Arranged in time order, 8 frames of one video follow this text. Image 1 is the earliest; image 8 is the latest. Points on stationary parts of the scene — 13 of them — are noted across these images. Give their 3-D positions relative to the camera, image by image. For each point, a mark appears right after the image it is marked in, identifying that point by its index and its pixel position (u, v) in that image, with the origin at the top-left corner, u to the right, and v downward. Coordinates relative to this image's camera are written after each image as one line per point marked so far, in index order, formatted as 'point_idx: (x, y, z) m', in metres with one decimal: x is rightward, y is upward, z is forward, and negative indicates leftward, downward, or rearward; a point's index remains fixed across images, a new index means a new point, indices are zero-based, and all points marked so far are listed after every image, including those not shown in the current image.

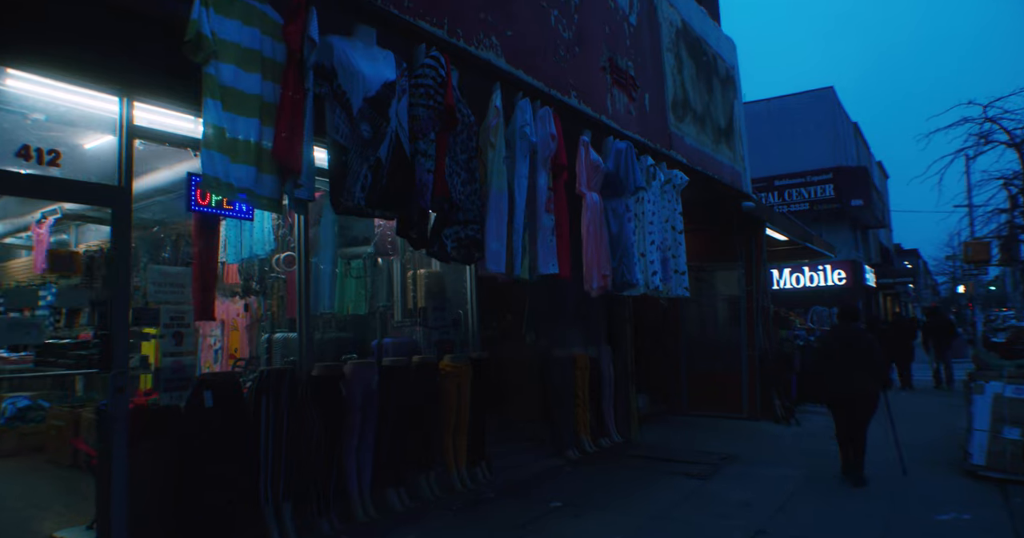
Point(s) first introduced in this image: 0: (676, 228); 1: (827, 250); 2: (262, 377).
0: (+1.4, +0.4, +5.8) m
1: (+6.6, +0.4, +14.2) m
2: (-1.7, -0.7, +4.6) m
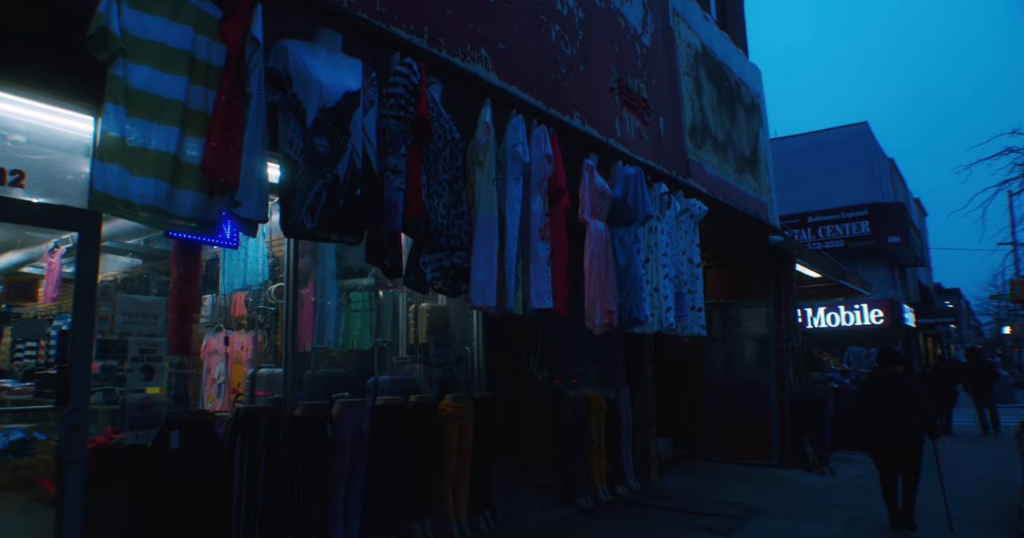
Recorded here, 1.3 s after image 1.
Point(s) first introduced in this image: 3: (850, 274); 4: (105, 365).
0: (+1.4, +0.1, +5.4) m
1: (+7.0, -0.4, +13.6) m
2: (-1.7, -0.9, +4.2) m
3: (+6.2, -0.1, +12.5) m
4: (-2.3, -0.5, +3.8) m
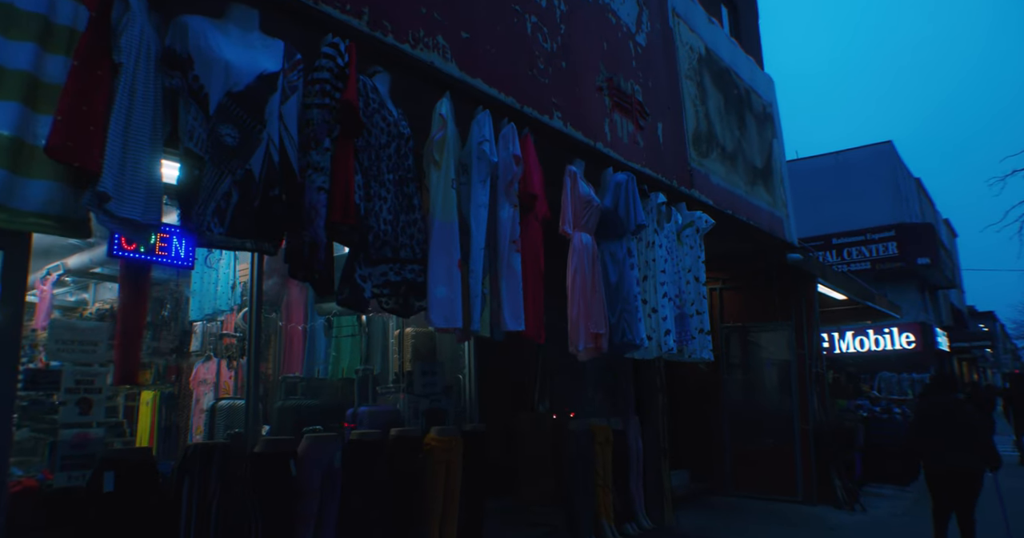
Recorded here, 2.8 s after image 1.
0: (+1.3, -0.1, +4.9) m
1: (+7.2, -0.8, +12.9) m
2: (-1.8, -1.0, +3.8) m
3: (+6.3, -0.5, +11.8) m
4: (-2.4, -0.6, +3.5) m
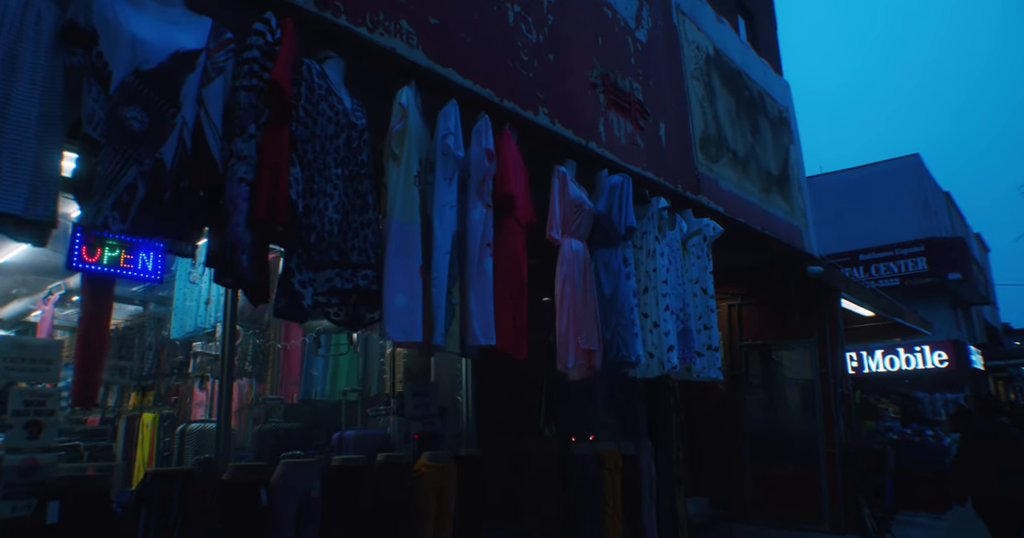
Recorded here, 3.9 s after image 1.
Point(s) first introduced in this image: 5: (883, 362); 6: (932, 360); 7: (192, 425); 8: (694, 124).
0: (+1.3, -0.1, +4.6) m
1: (+7.4, -1.1, +12.3) m
2: (-1.9, -1.1, +3.5) m
3: (+6.5, -0.7, +11.3) m
4: (-2.5, -0.7, +3.2) m
5: (+10.4, -2.6, +19.2) m
6: (+11.2, -2.5, +18.3) m
7: (-1.9, -0.9, +4.2) m
8: (+1.4, +1.1, +5.2) m
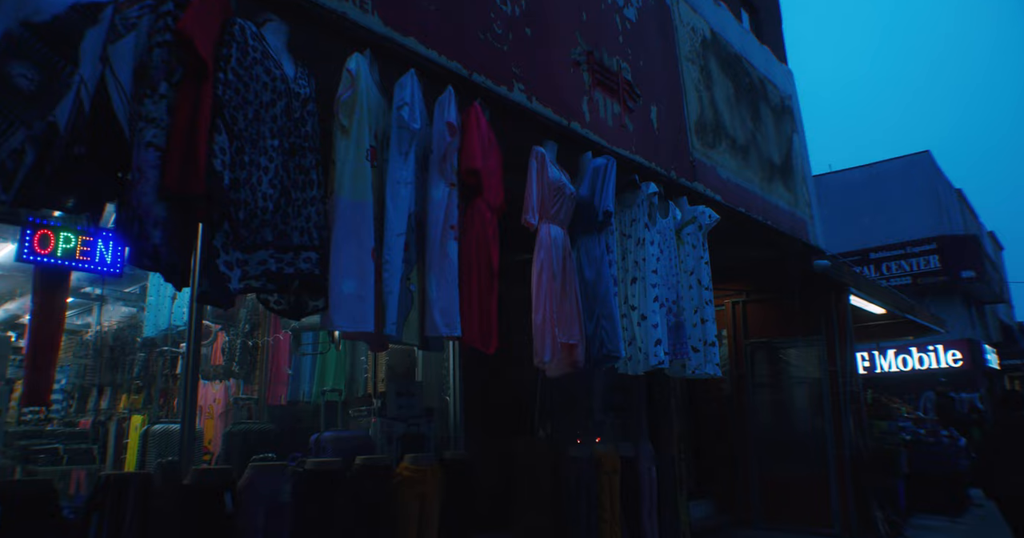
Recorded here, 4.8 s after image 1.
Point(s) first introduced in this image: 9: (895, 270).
0: (+1.2, -0.1, +4.3) m
1: (+7.4, -1.0, +11.9) m
2: (-2.0, -1.1, +3.3) m
3: (+6.5, -0.6, +10.9) m
4: (-2.6, -0.7, +3.0) m
5: (+10.5, -2.5, +18.8) m
6: (+11.3, -2.4, +17.9) m
7: (-2.0, -0.9, +4.0) m
8: (+1.3, +1.1, +4.9) m
9: (+10.4, 0.0, +18.7) m
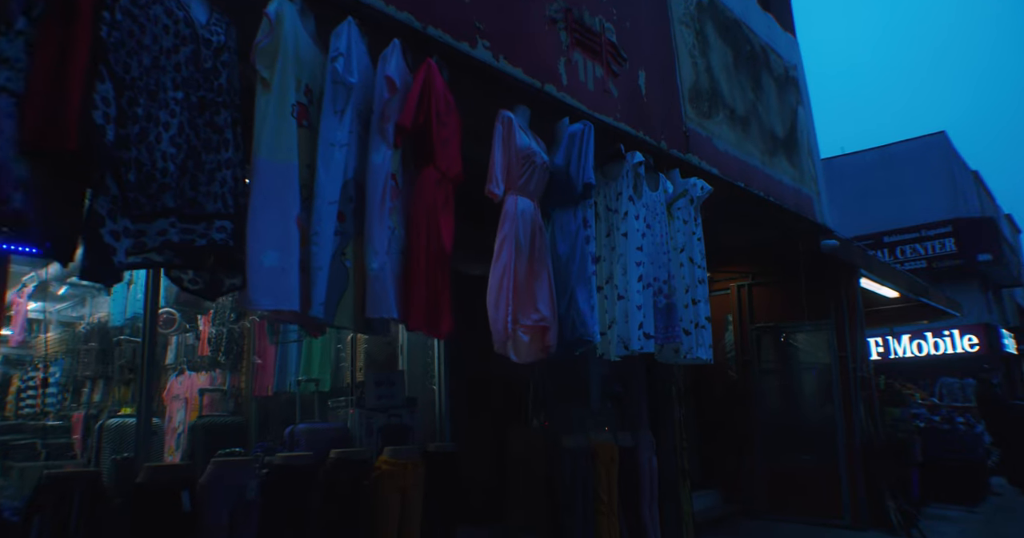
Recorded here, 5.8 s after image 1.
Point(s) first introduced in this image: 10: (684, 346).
0: (+1.1, 0.0, +4.0) m
1: (+7.4, -0.7, +11.5) m
2: (-2.1, -1.0, +3.1) m
3: (+6.5, -0.4, +10.5) m
4: (-2.7, -0.6, +2.8) m
5: (+10.6, -2.1, +18.4) m
6: (+11.5, -1.9, +17.5) m
7: (-2.2, -0.8, +3.7) m
8: (+1.2, +1.3, +4.6) m
9: (+10.6, +0.4, +18.2) m
10: (+1.0, -0.4, +3.8) m
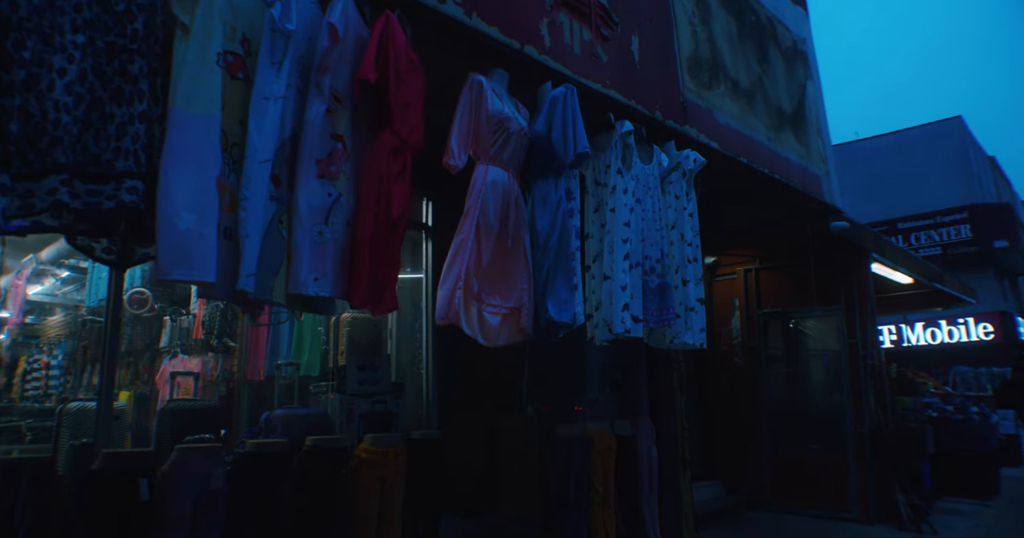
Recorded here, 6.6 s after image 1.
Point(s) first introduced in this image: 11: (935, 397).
0: (+1.0, +0.2, +3.8) m
1: (+7.5, -0.4, +11.2) m
2: (-2.2, -0.9, +2.9) m
3: (+6.5, -0.1, +10.2) m
4: (-2.8, -0.5, +2.6) m
5: (+10.8, -1.7, +18.0) m
6: (+11.6, -1.6, +17.1) m
7: (-2.2, -0.7, +3.5) m
8: (+1.1, +1.4, +4.3) m
9: (+10.7, +0.8, +17.8) m
10: (+0.9, -0.3, +3.6) m
11: (+6.4, -2.0, +10.4) m
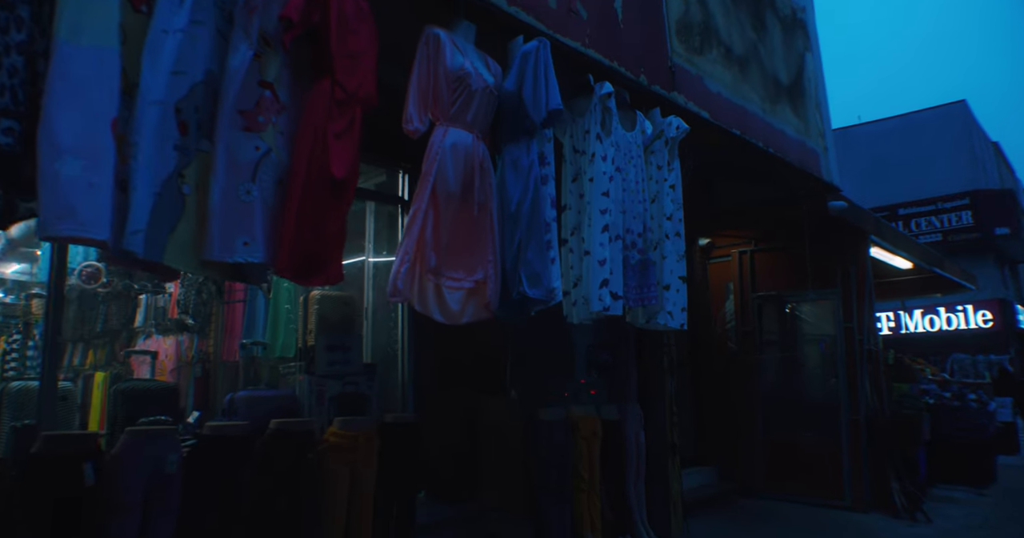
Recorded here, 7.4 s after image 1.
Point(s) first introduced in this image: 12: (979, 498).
0: (+0.9, +0.3, +3.5) m
1: (+7.3, -0.2, +11.0) m
2: (-2.4, -0.7, +2.7) m
3: (+6.4, +0.1, +10.0) m
4: (-3.0, -0.4, +2.4) m
5: (+10.6, -1.4, +17.8) m
6: (+11.4, -1.2, +16.9) m
7: (-2.4, -0.6, +3.3) m
8: (+1.0, +1.5, +4.1) m
9: (+10.6, +1.2, +17.6) m
10: (+0.7, -0.2, +3.4) m
11: (+6.3, -1.7, +10.2) m
12: (+5.7, -2.8, +8.3) m
